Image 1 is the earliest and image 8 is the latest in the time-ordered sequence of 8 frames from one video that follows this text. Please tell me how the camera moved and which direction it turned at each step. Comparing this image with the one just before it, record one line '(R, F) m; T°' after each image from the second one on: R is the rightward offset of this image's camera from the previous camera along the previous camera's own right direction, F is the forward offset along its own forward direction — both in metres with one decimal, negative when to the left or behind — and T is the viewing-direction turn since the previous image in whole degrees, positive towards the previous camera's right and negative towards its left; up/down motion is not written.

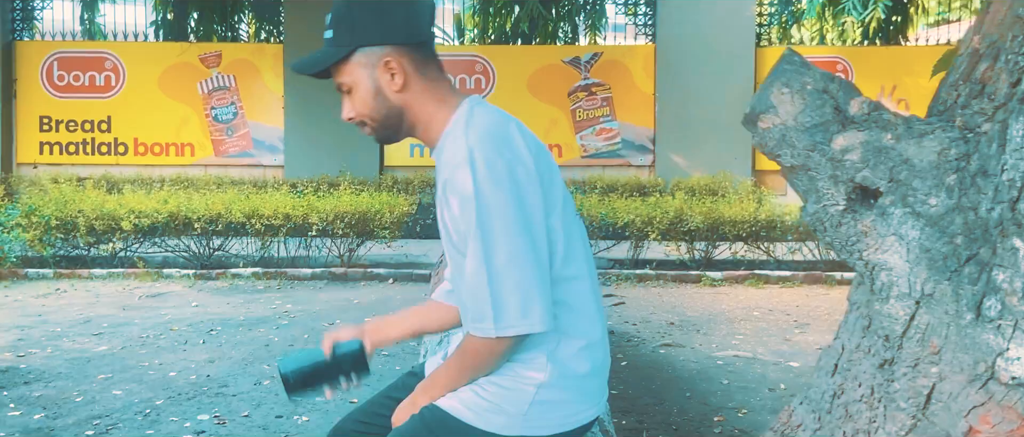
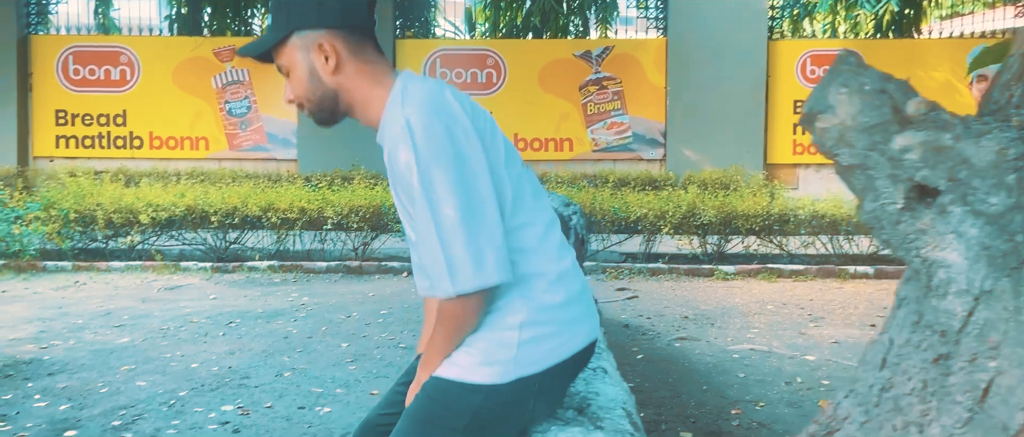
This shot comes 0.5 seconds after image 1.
(-0.1, 0.0) m; 0°
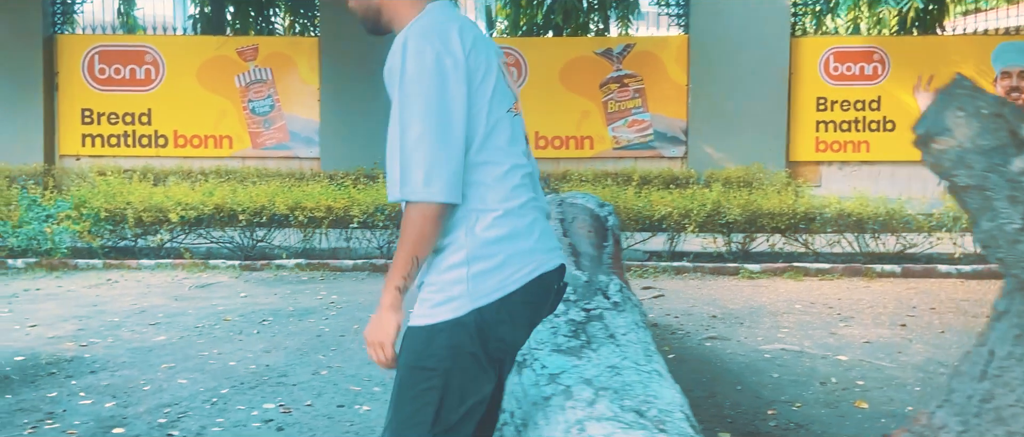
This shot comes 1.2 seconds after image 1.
(-0.2, 0.0) m; -1°
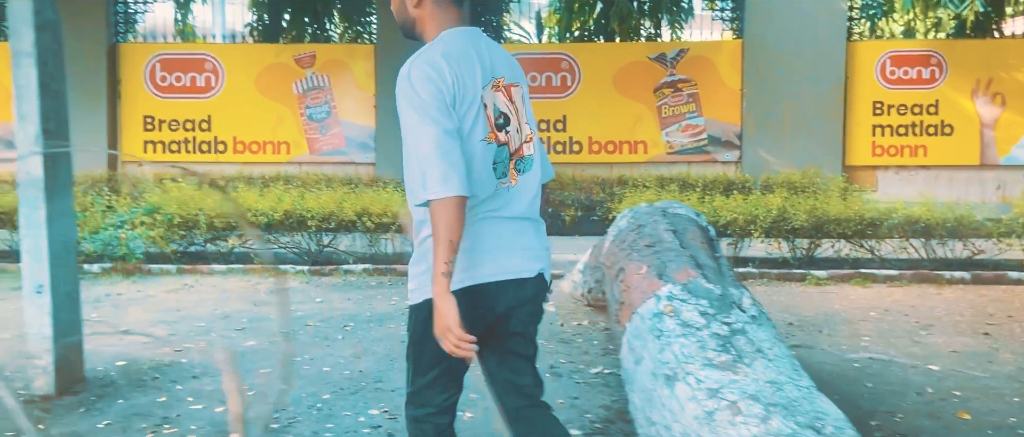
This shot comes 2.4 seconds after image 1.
(-0.5, -0.1) m; -1°
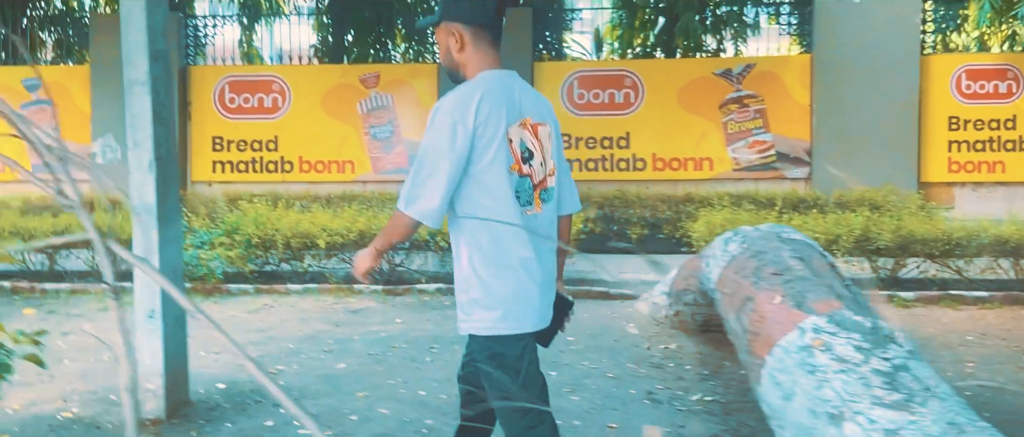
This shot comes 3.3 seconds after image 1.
(-0.5, 0.0) m; -2°
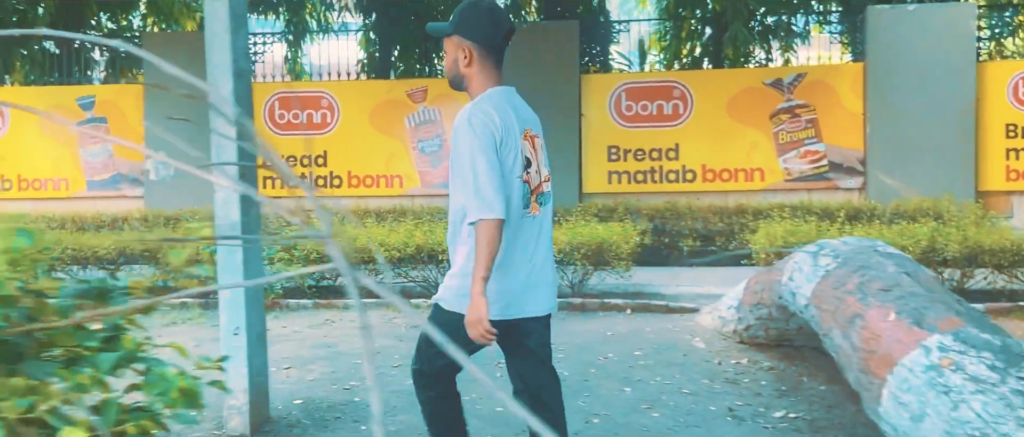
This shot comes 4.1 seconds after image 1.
(-0.4, 0.0) m; -2°
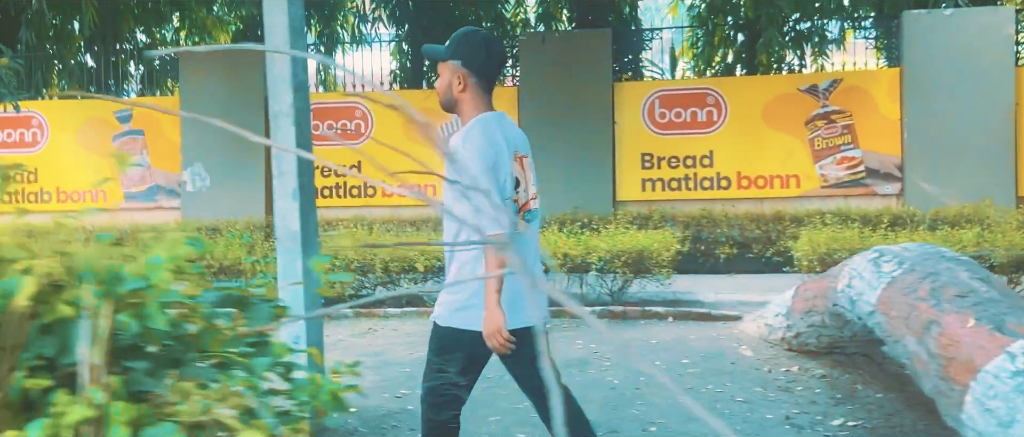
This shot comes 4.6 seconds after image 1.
(-0.3, 0.0) m; -1°
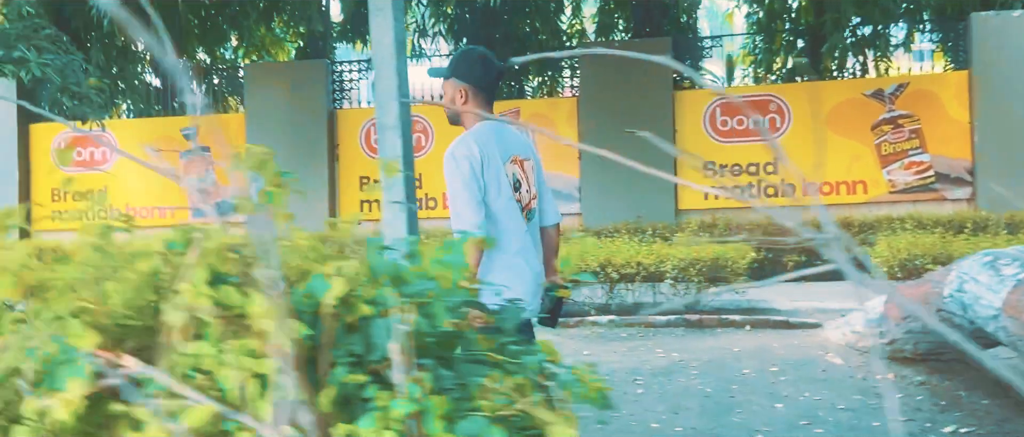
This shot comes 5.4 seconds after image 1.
(-0.6, 0.0) m; -2°
